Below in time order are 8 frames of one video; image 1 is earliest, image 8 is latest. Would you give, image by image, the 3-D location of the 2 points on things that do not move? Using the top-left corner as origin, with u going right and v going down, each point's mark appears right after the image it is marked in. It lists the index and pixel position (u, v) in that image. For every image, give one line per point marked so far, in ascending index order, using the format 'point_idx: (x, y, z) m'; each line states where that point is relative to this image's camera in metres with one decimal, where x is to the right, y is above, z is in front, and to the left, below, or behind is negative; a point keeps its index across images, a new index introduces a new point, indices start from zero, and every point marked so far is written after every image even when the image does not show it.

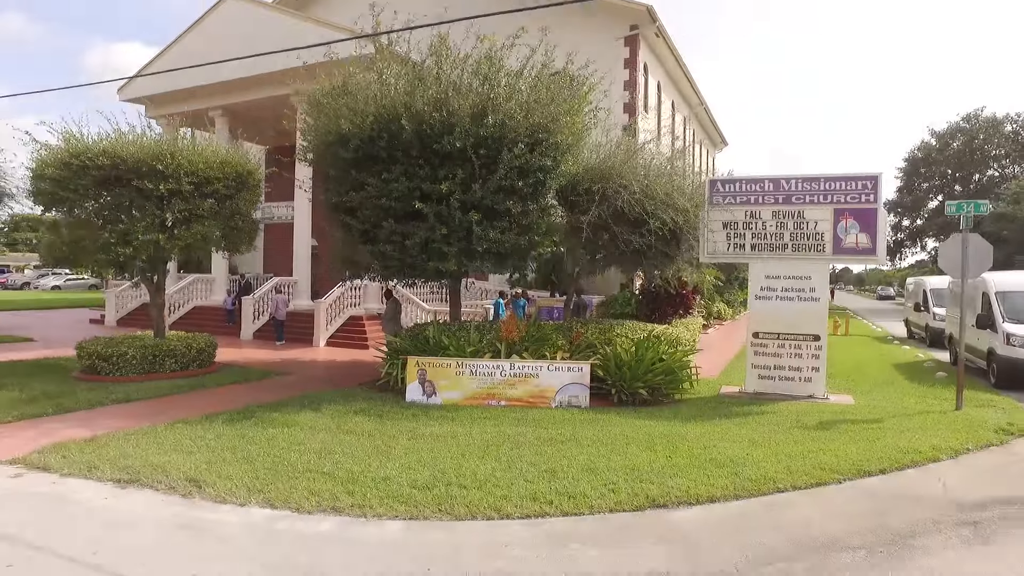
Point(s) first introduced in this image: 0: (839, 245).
0: (+4.3, +0.6, +7.8) m
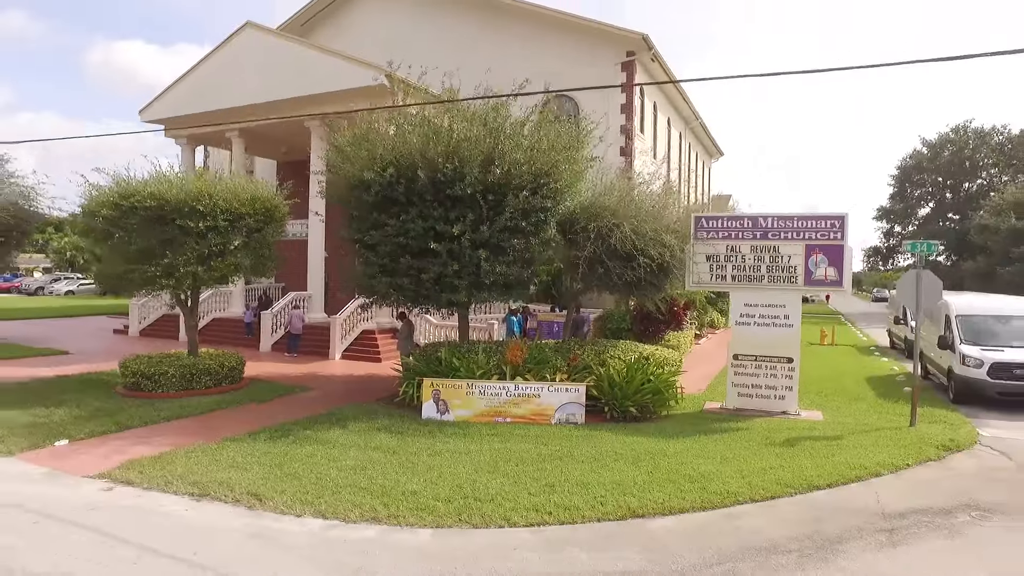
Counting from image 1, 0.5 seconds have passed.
0: (+4.3, +0.2, +8.7) m
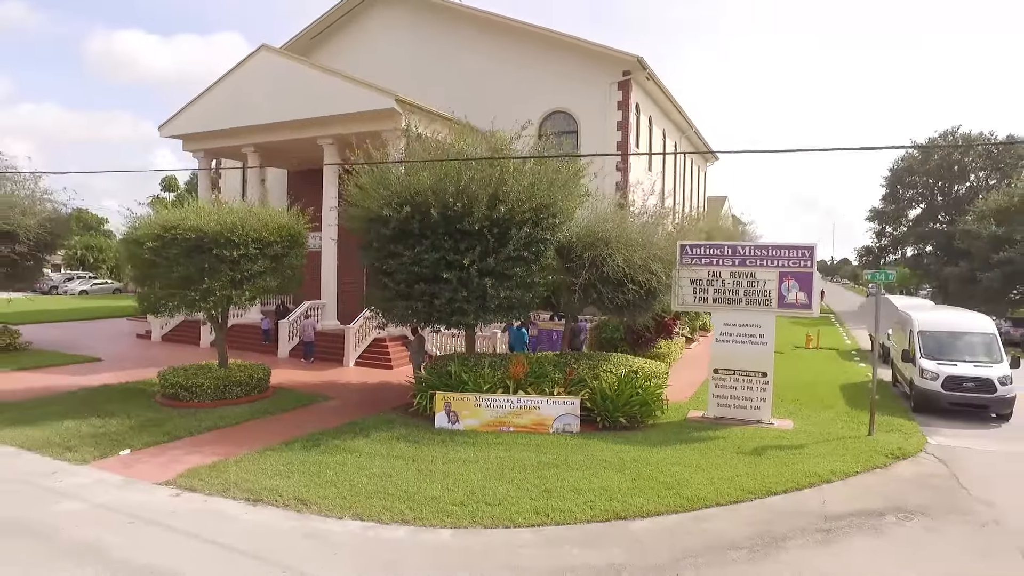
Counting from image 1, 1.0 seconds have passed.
0: (+4.4, -0.2, +9.7) m
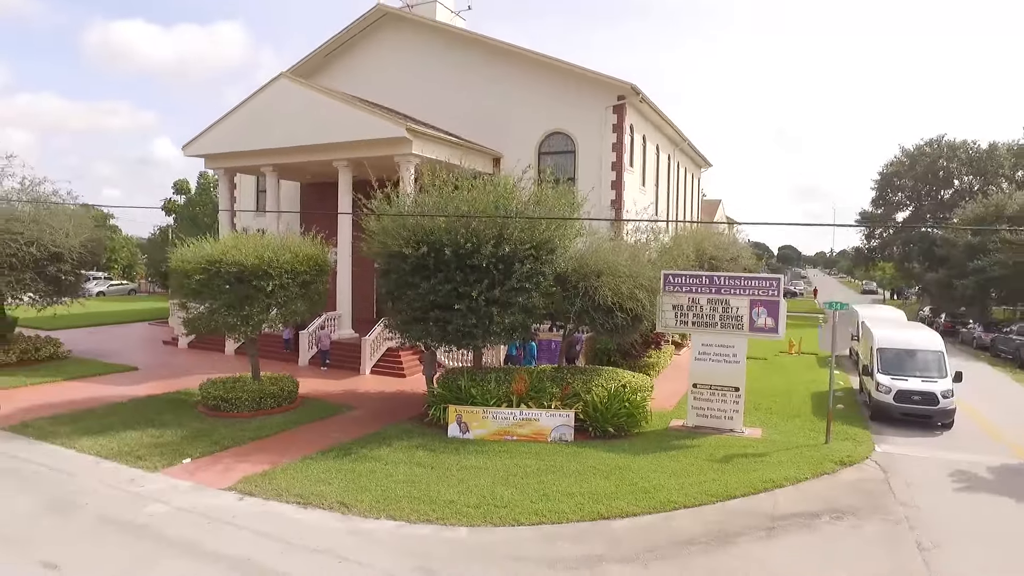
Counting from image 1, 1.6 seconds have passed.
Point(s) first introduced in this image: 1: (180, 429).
0: (+4.4, -0.7, +11.0) m
1: (-6.0, -2.5, +10.8) m
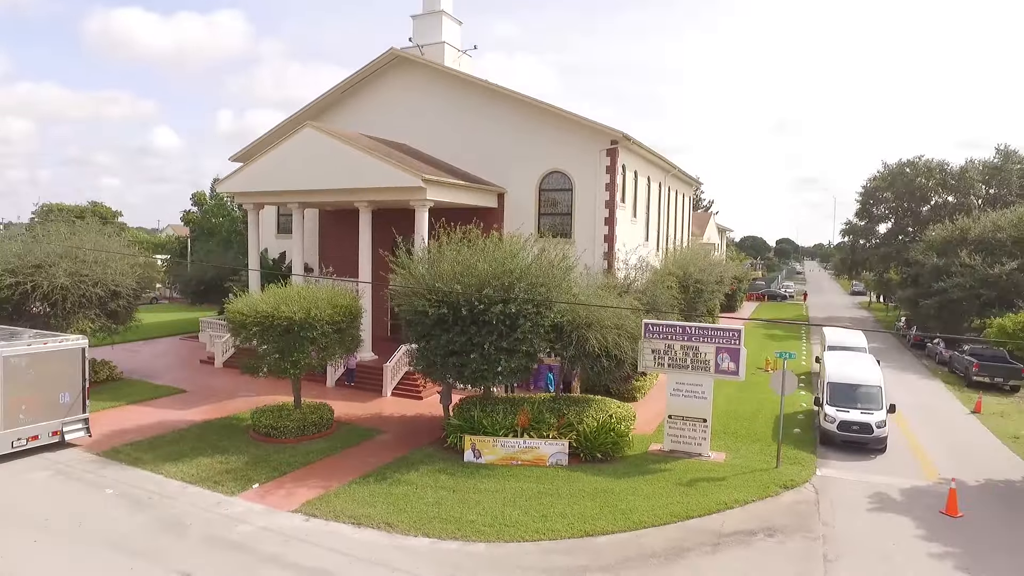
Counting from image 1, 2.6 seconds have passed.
0: (+4.5, -1.7, +13.2) m
1: (-5.9, -3.6, +13.0) m
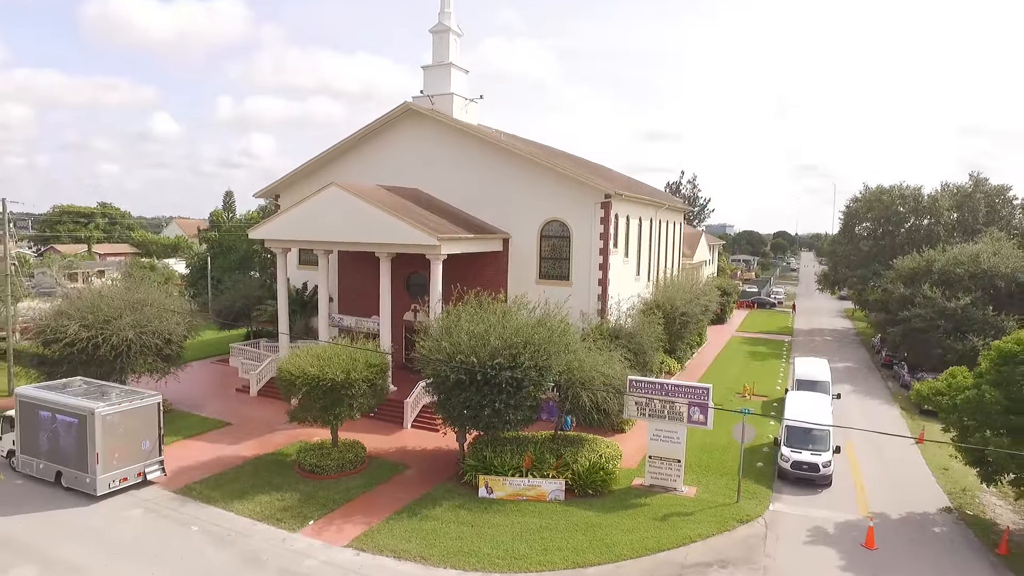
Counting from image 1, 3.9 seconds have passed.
0: (+4.7, -3.4, +15.8) m
1: (-5.7, -5.3, +15.6) m
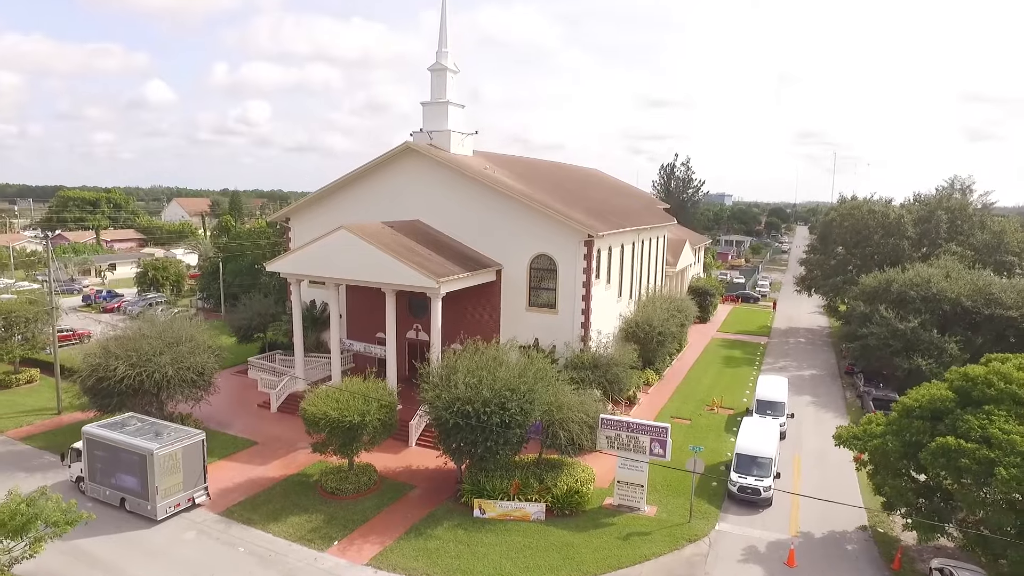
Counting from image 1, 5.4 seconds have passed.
0: (+4.4, -5.1, +18.8) m
1: (-6.0, -7.0, +18.7) m
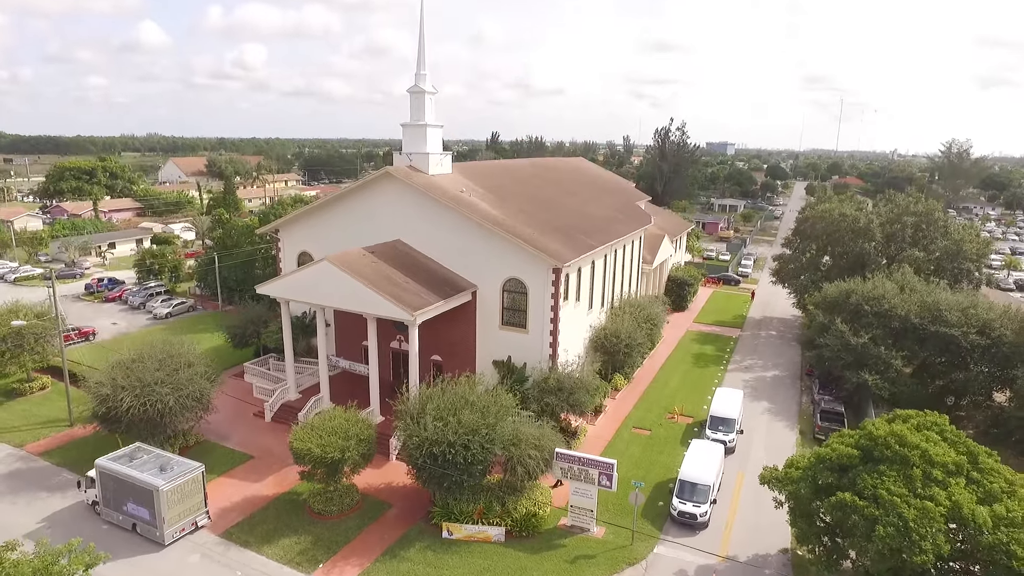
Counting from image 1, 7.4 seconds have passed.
0: (+3.1, -6.8, +21.1) m
1: (-7.3, -8.7, +21.2) m
